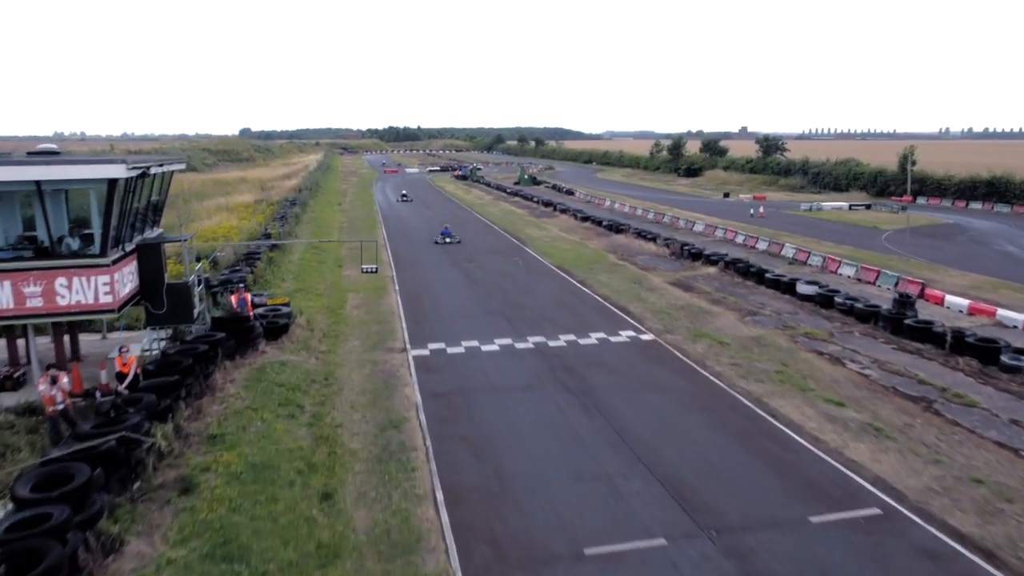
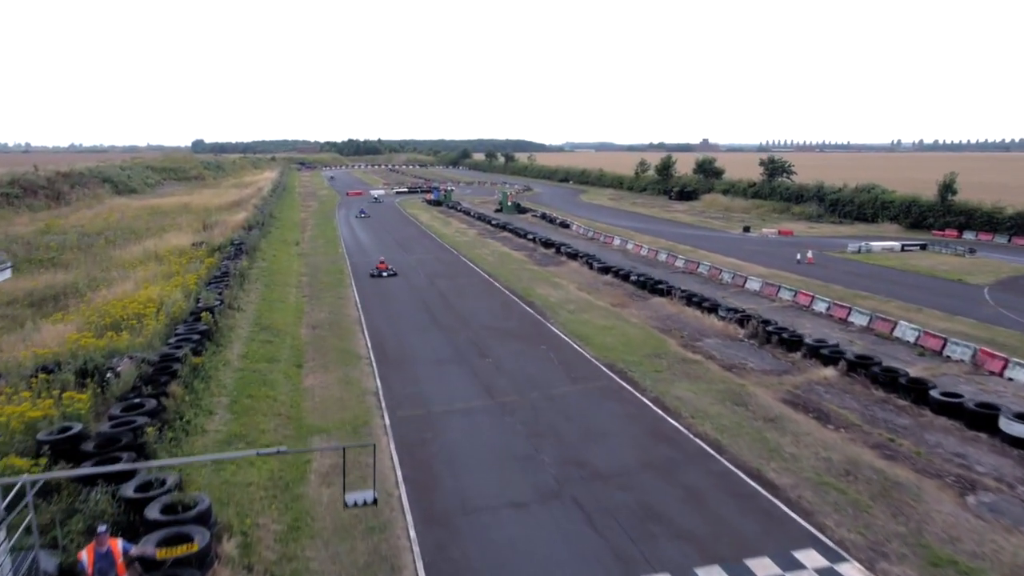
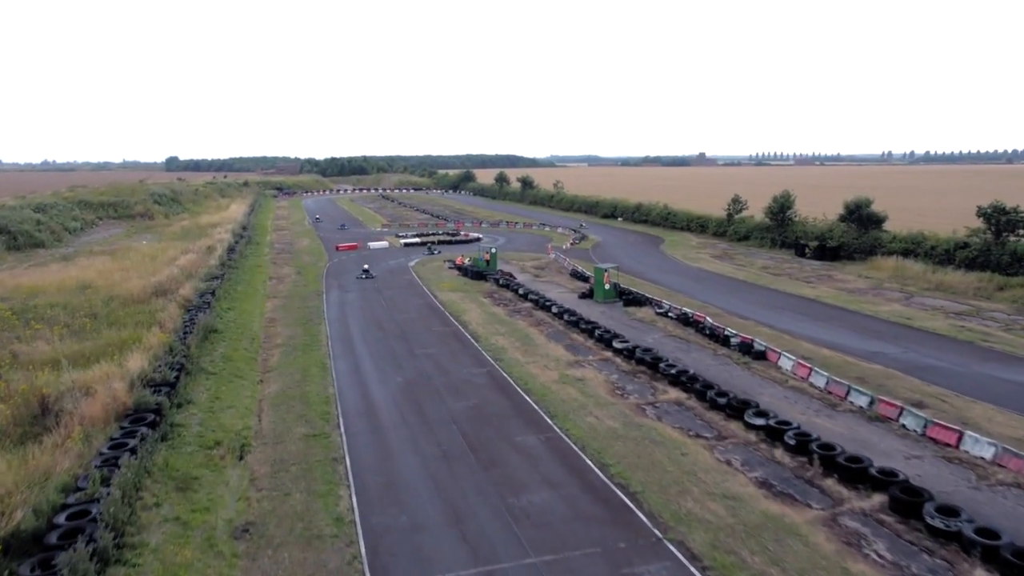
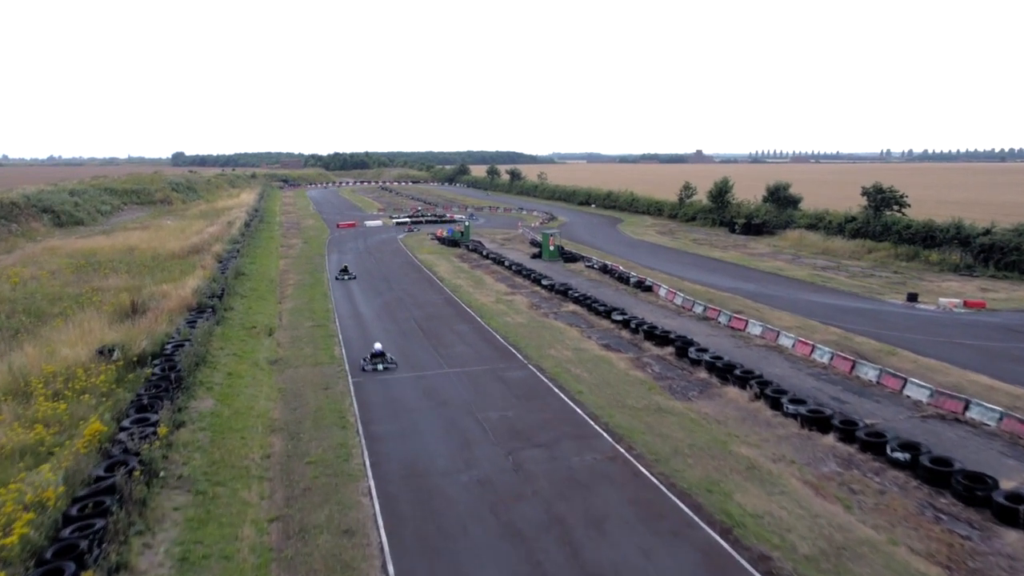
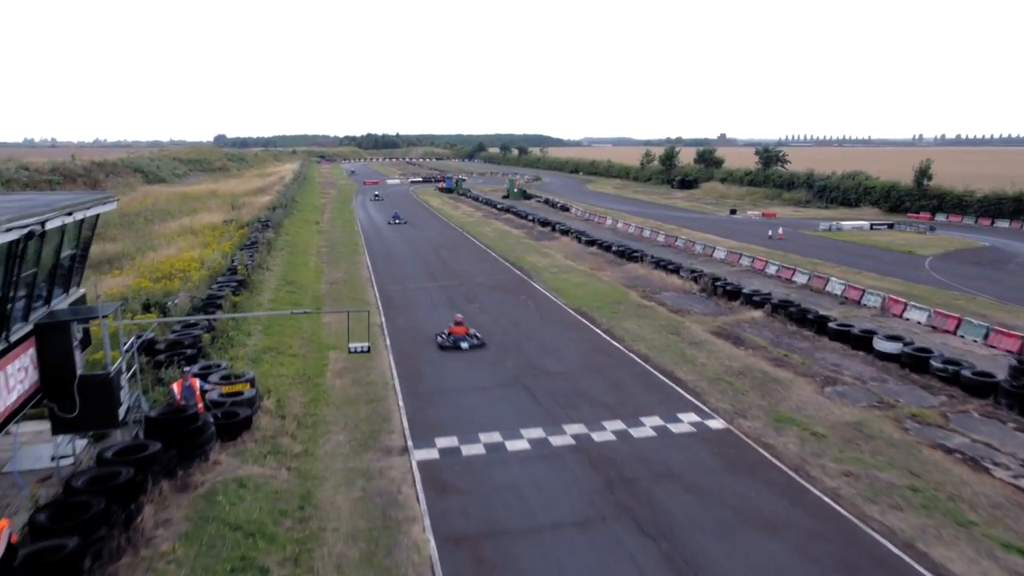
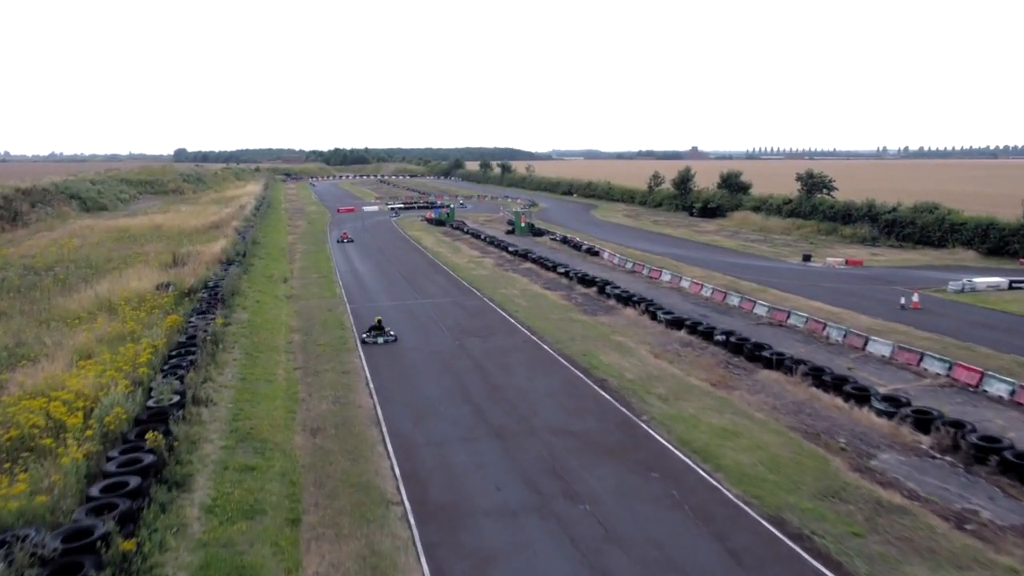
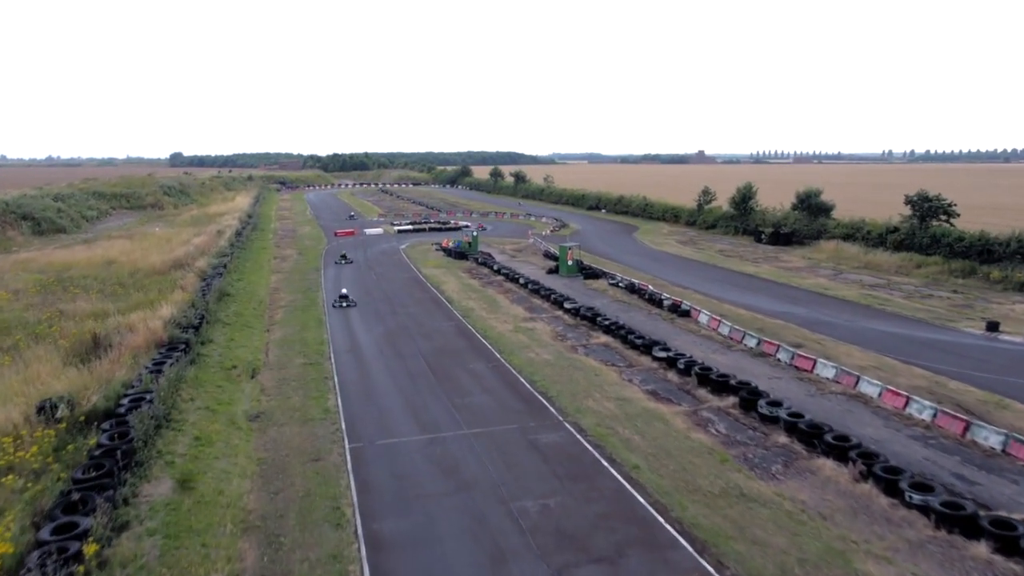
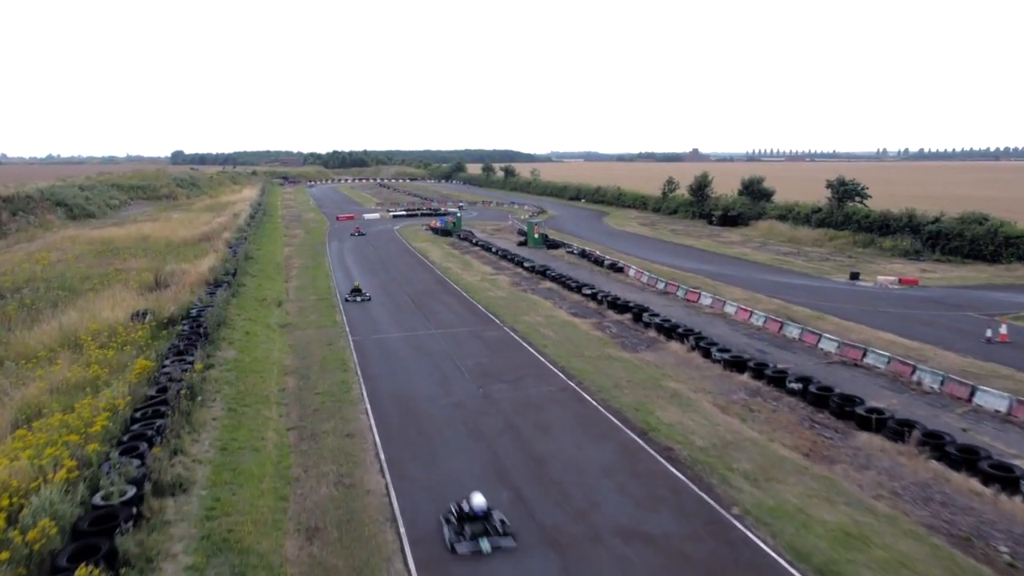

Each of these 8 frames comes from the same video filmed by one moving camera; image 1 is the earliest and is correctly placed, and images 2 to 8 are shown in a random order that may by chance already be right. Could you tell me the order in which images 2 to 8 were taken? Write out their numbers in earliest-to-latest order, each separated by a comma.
5, 2, 6, 8, 4, 7, 3
